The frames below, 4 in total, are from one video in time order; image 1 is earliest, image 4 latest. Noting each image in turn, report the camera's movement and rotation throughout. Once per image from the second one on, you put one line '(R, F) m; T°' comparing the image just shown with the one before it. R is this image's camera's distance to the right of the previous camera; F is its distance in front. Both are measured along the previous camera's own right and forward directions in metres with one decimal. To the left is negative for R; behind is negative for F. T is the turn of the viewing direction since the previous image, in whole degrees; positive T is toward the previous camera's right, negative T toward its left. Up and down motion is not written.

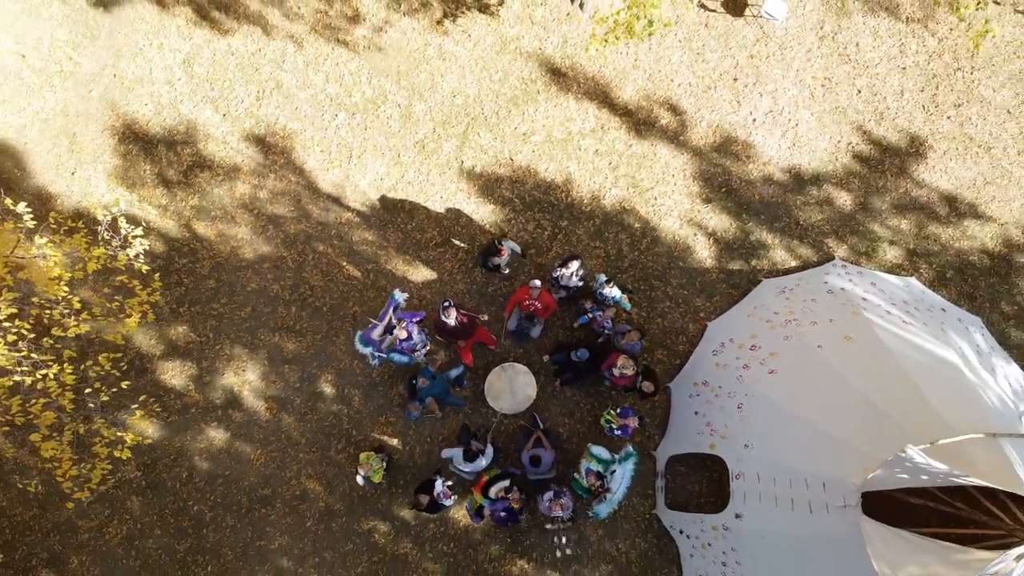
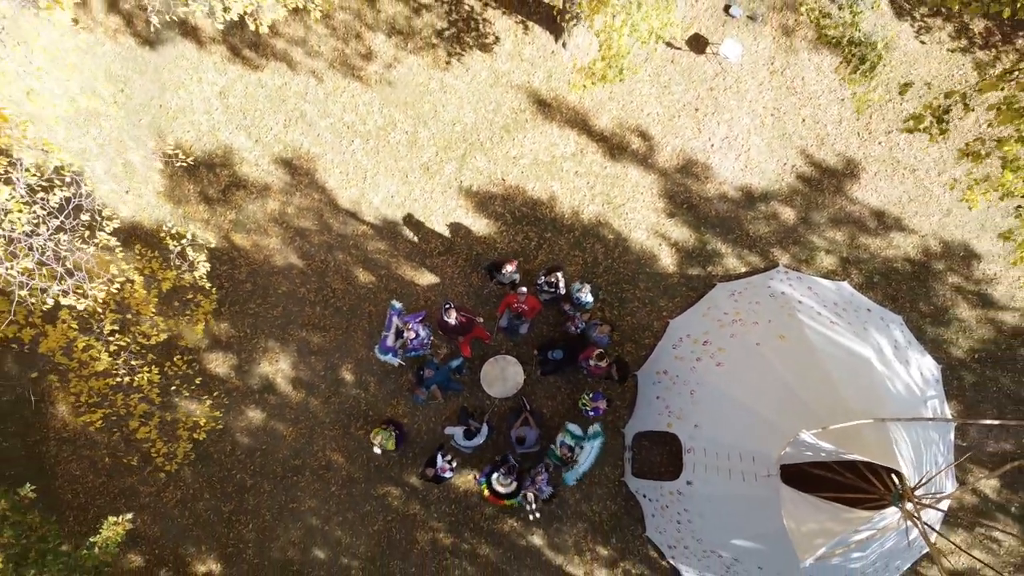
(+0.1, -1.5) m; 0°
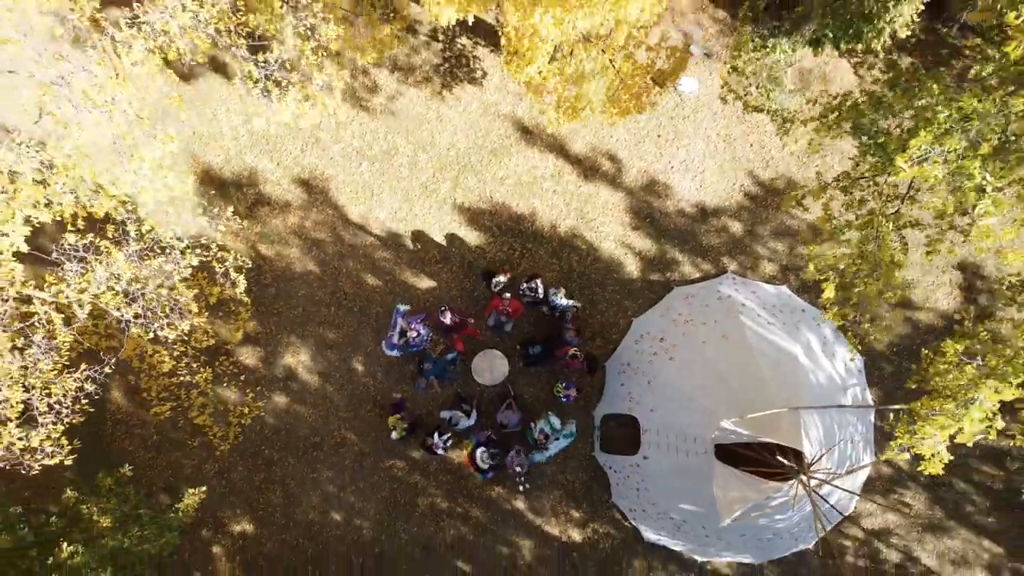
(+0.2, -1.7) m; 0°
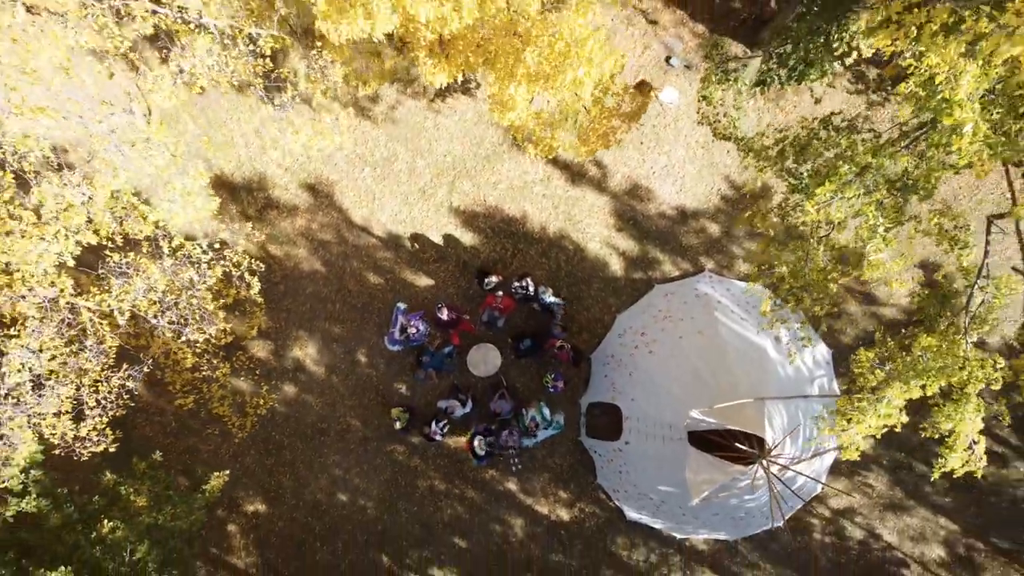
(+0.1, -0.9) m; 0°
